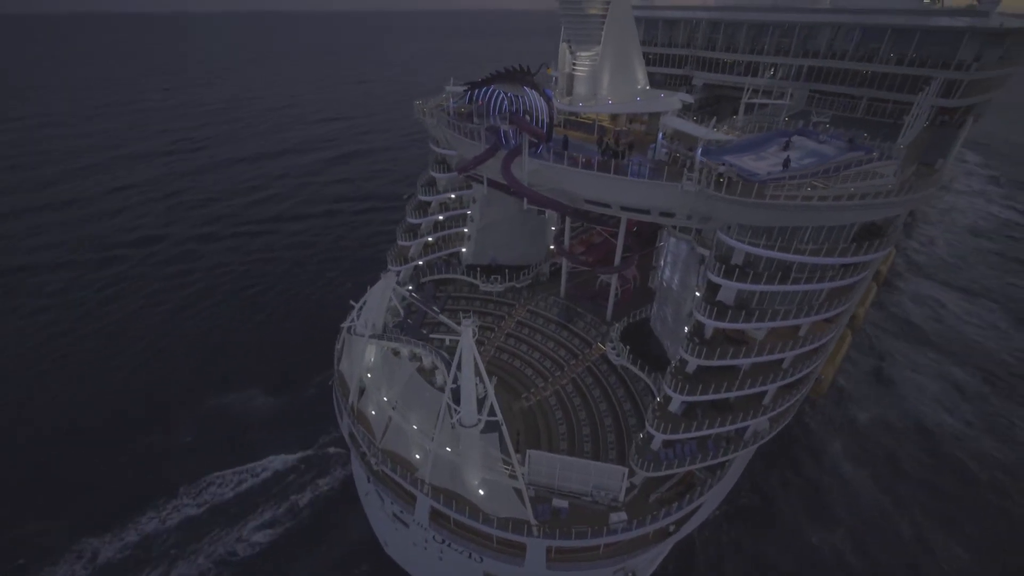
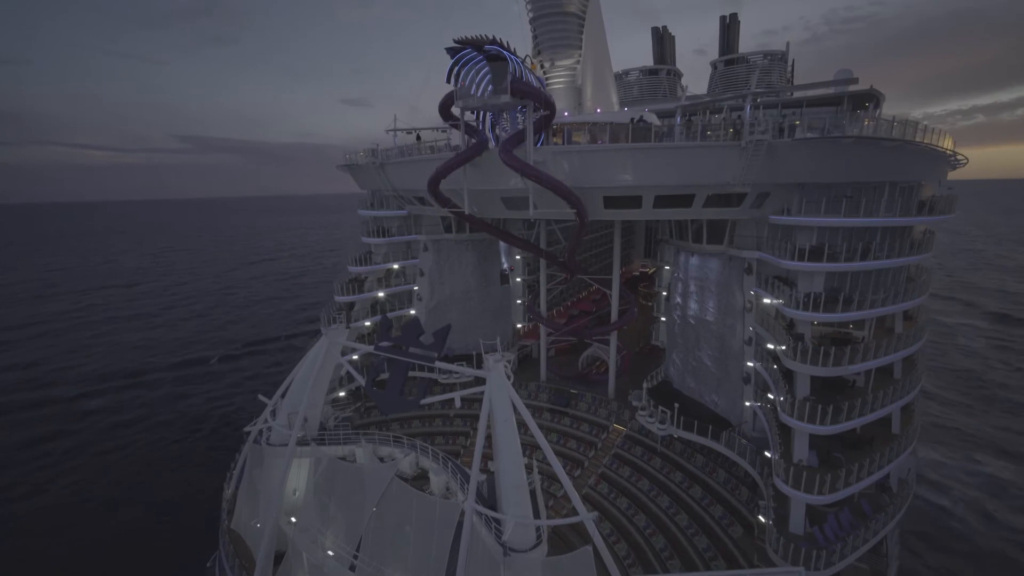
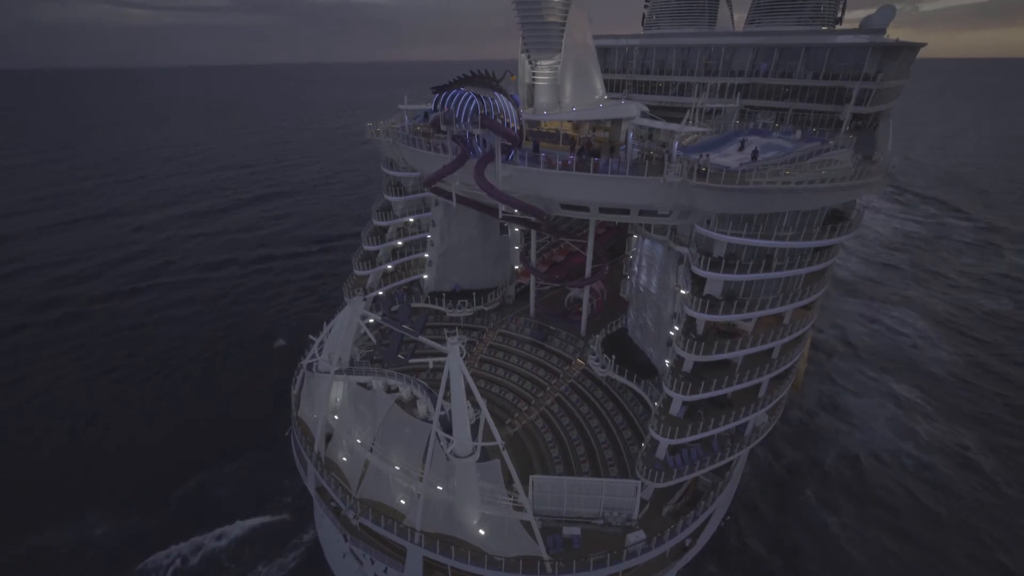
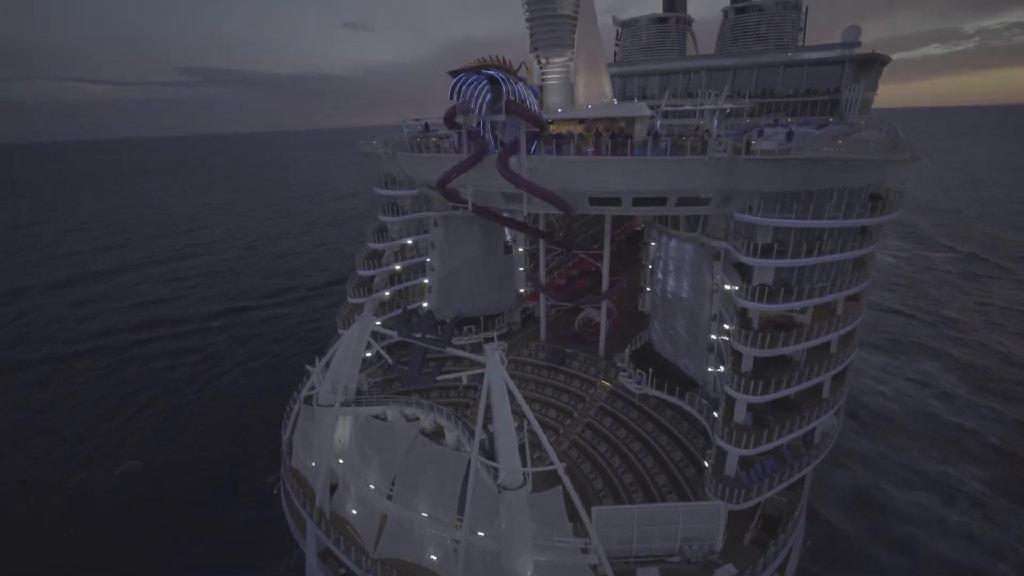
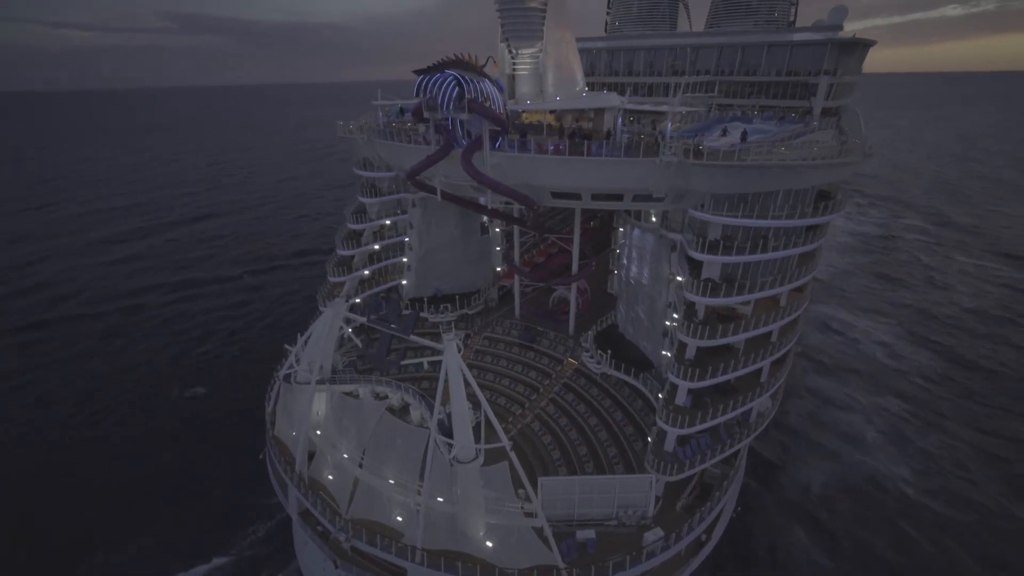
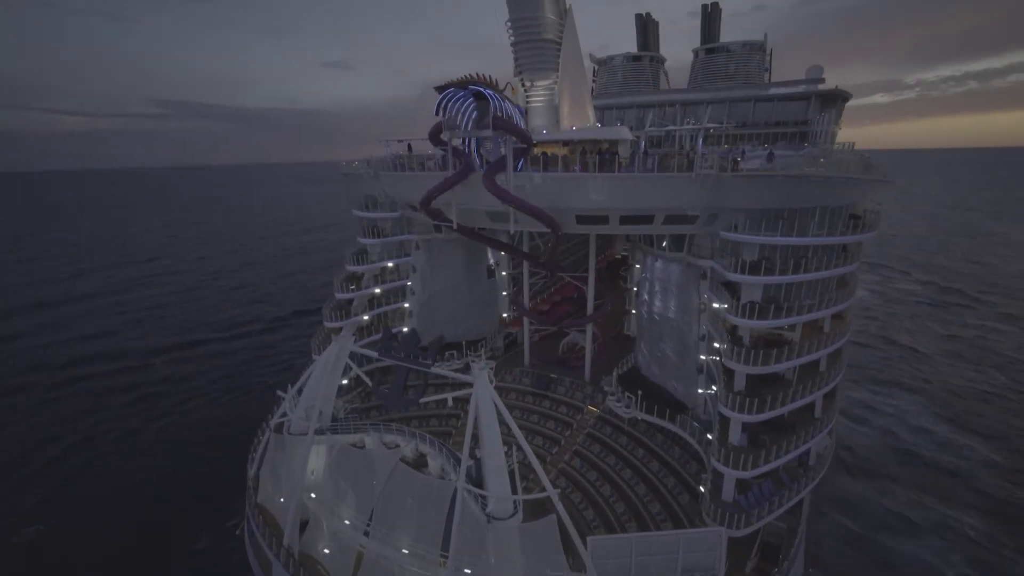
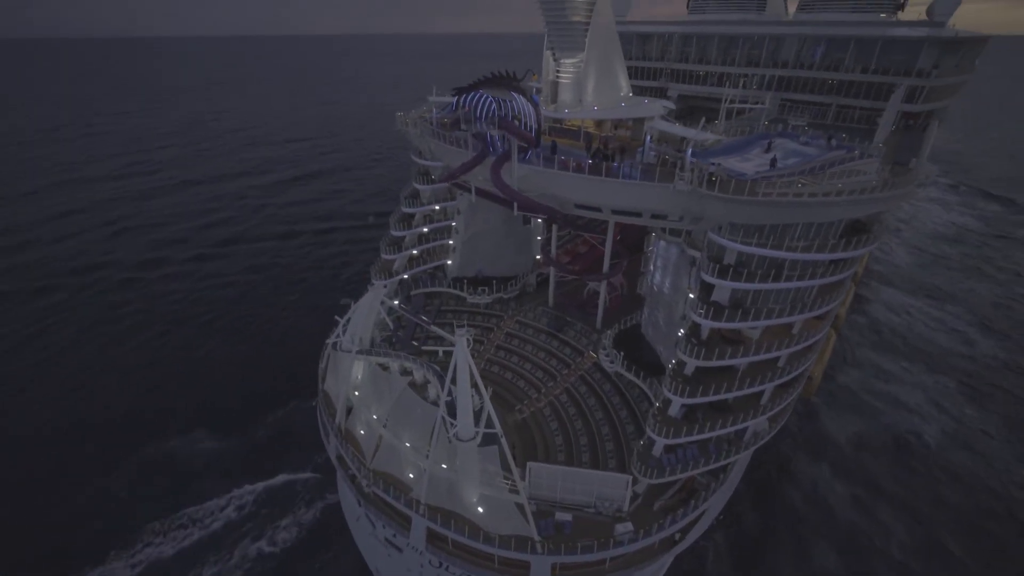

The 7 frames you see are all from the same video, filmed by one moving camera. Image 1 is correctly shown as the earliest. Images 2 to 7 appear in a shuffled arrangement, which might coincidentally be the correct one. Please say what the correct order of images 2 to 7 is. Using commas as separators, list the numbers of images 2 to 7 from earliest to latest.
7, 3, 5, 4, 6, 2
